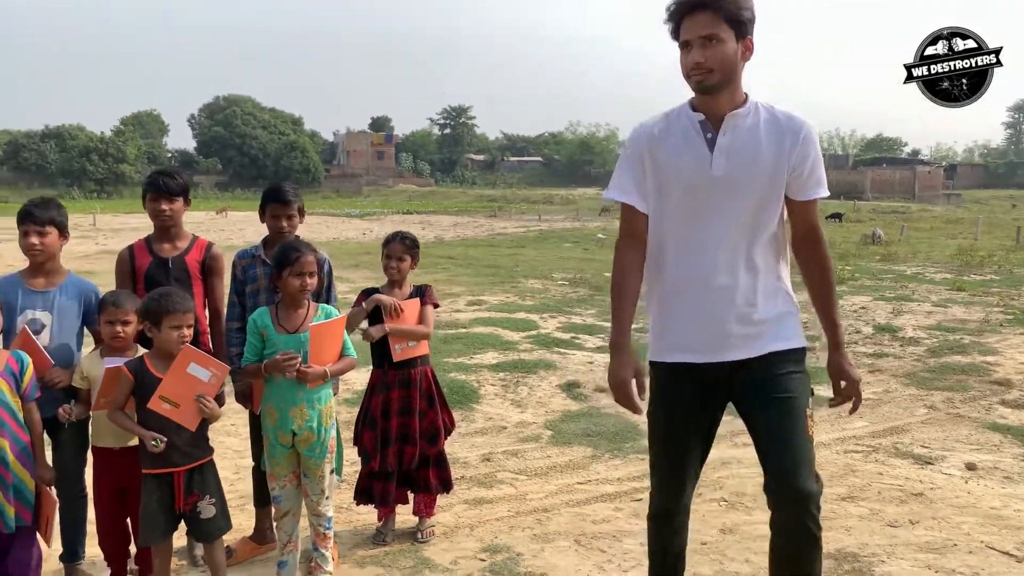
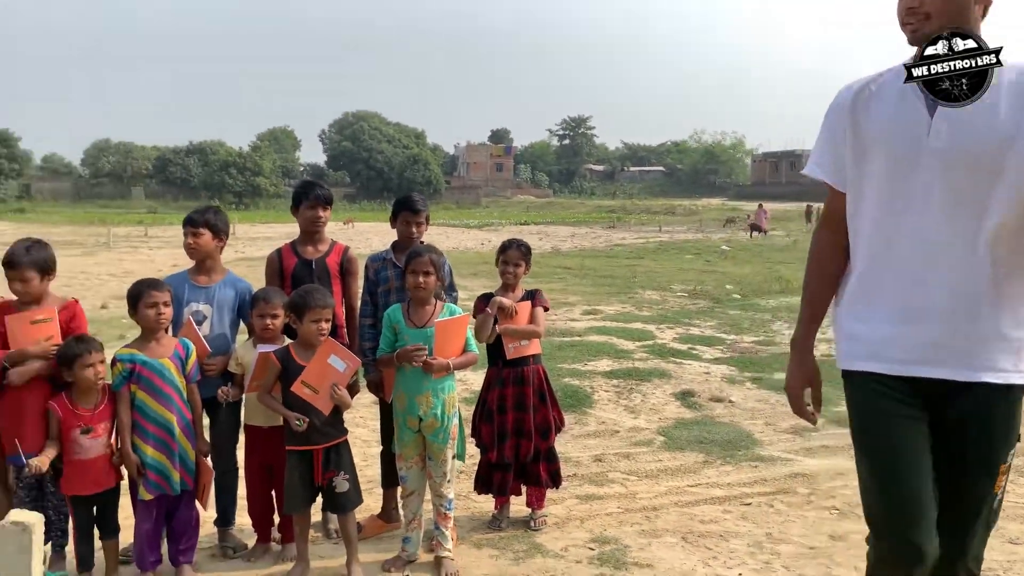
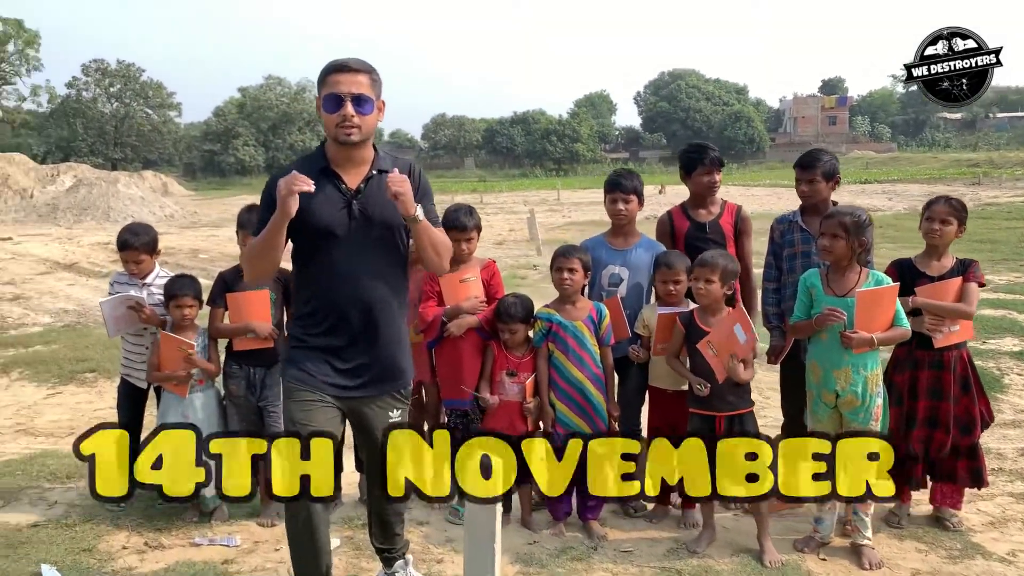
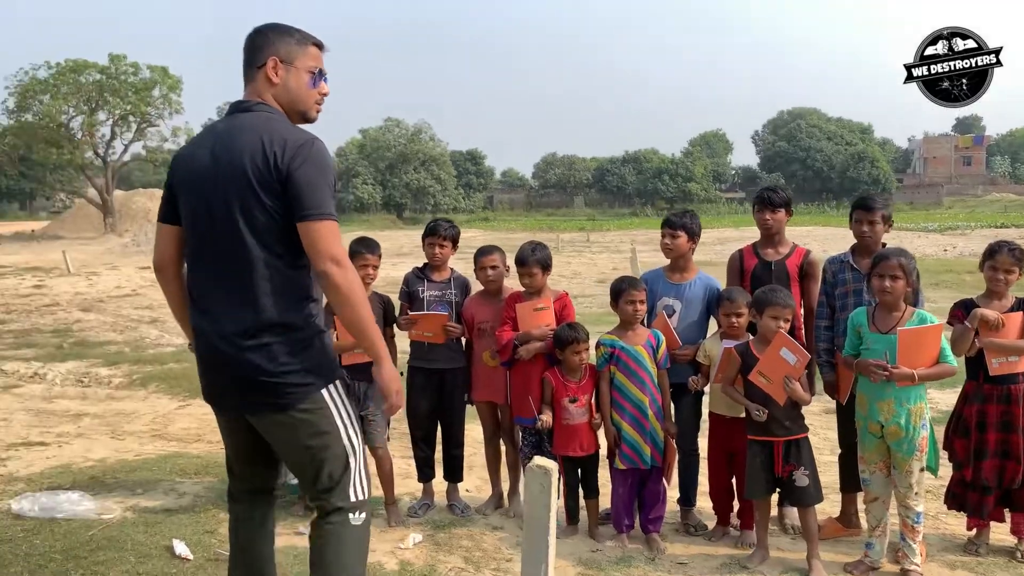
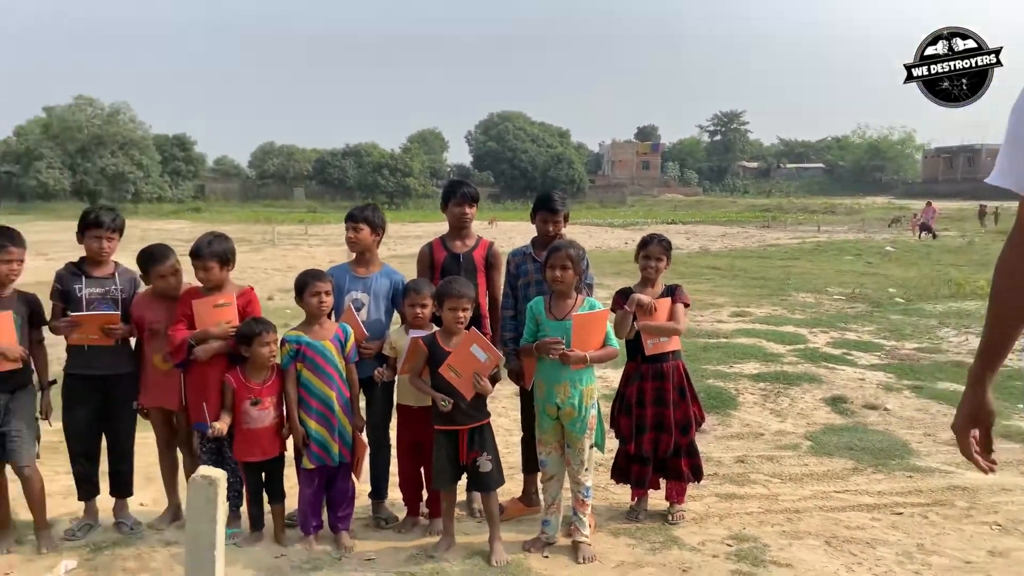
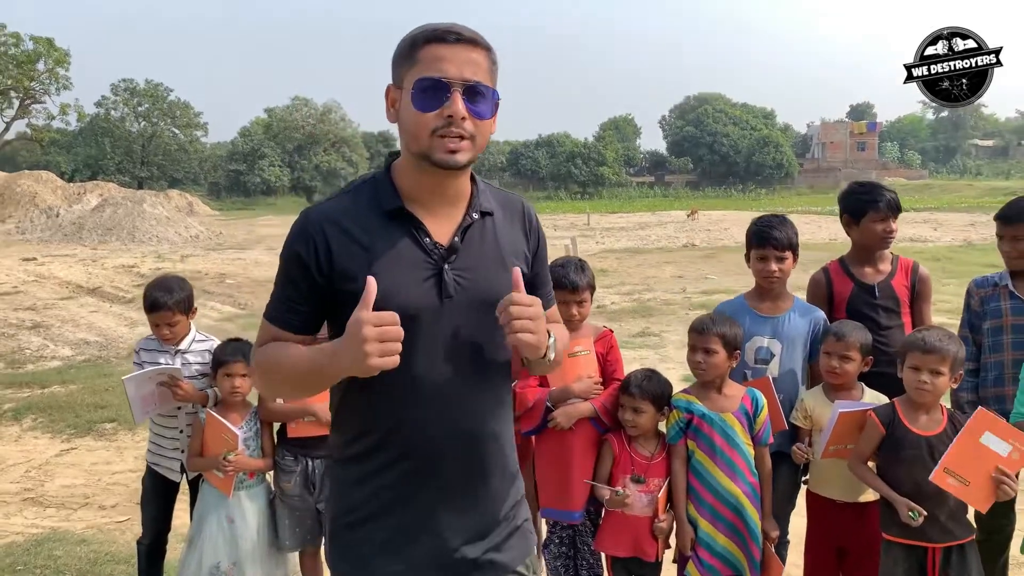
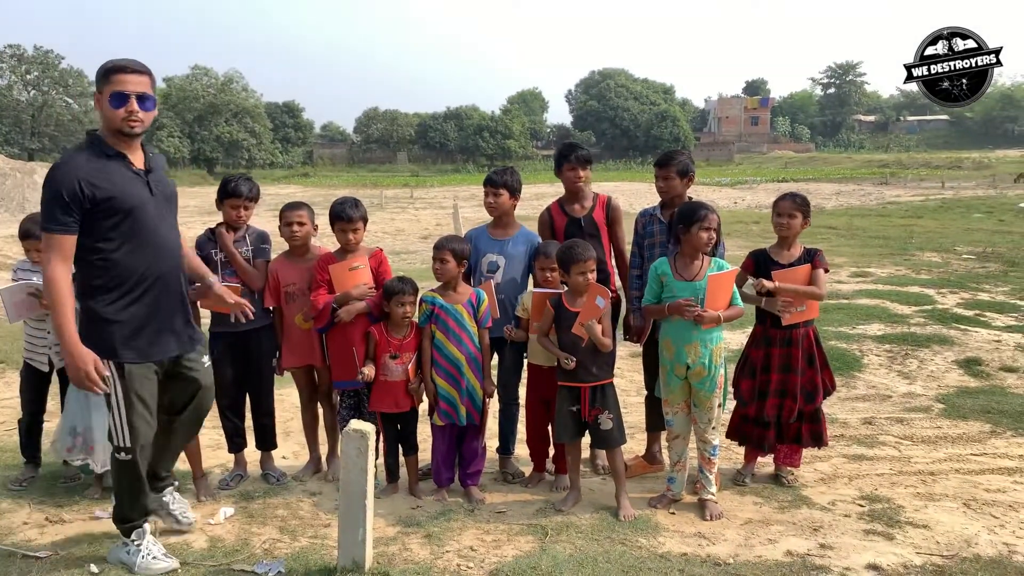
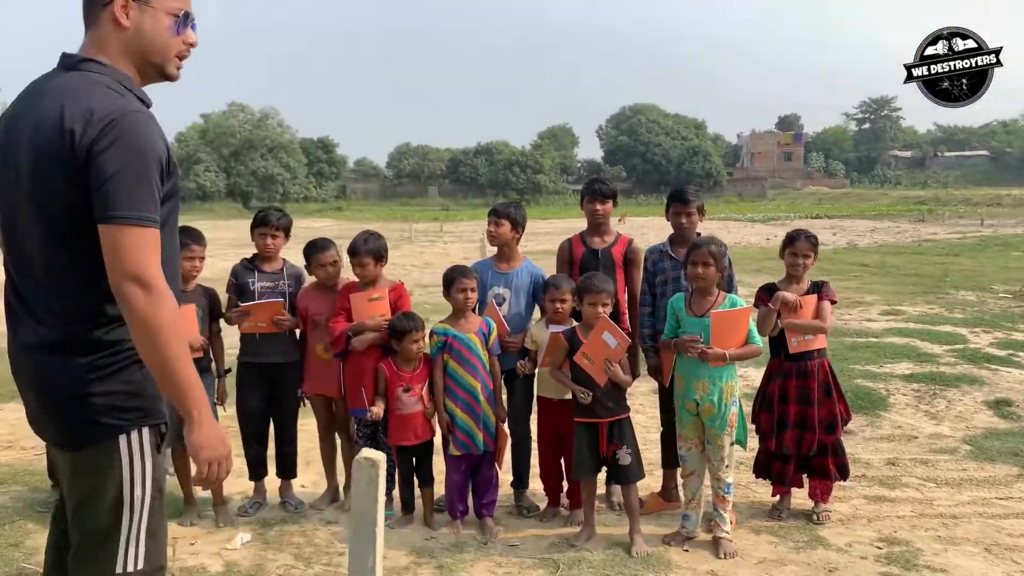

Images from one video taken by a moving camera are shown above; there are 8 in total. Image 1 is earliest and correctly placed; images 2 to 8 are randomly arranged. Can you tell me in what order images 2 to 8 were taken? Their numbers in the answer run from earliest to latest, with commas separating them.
2, 5, 8, 4, 7, 3, 6
